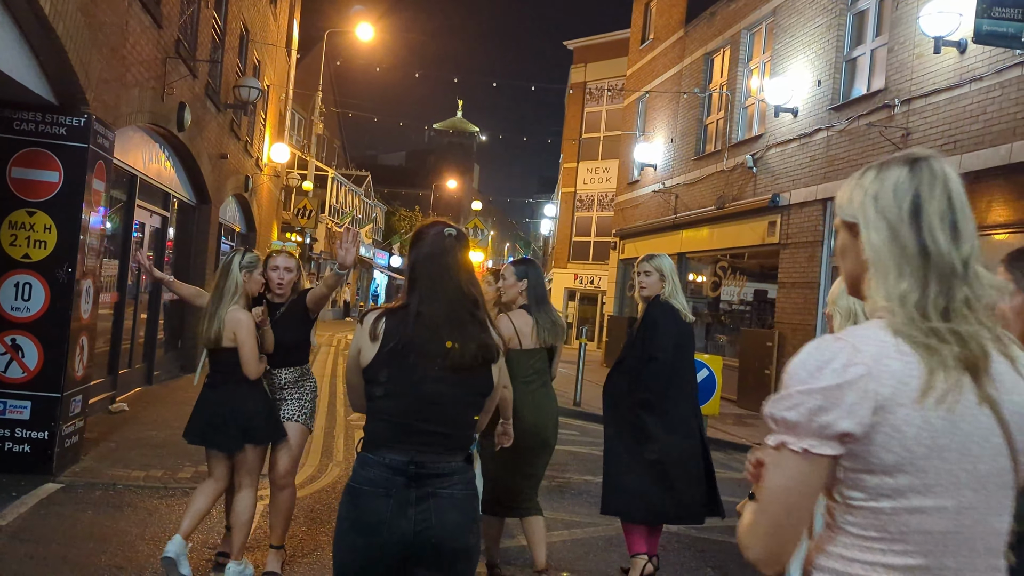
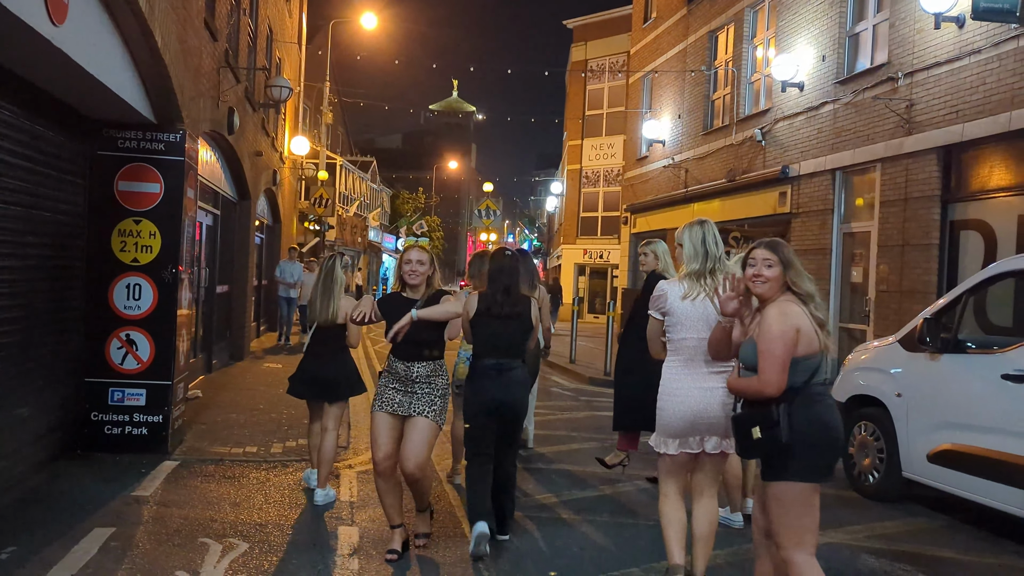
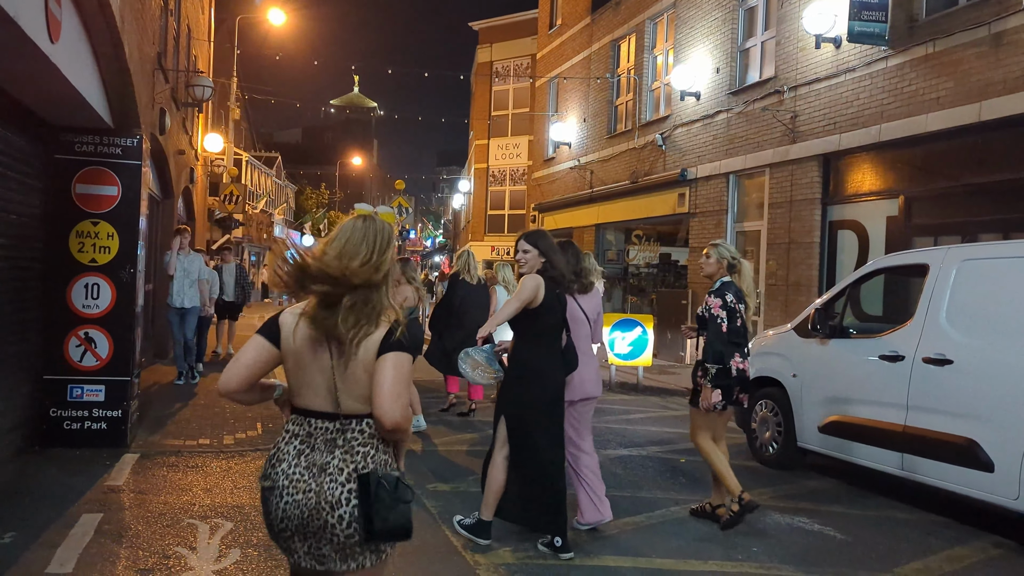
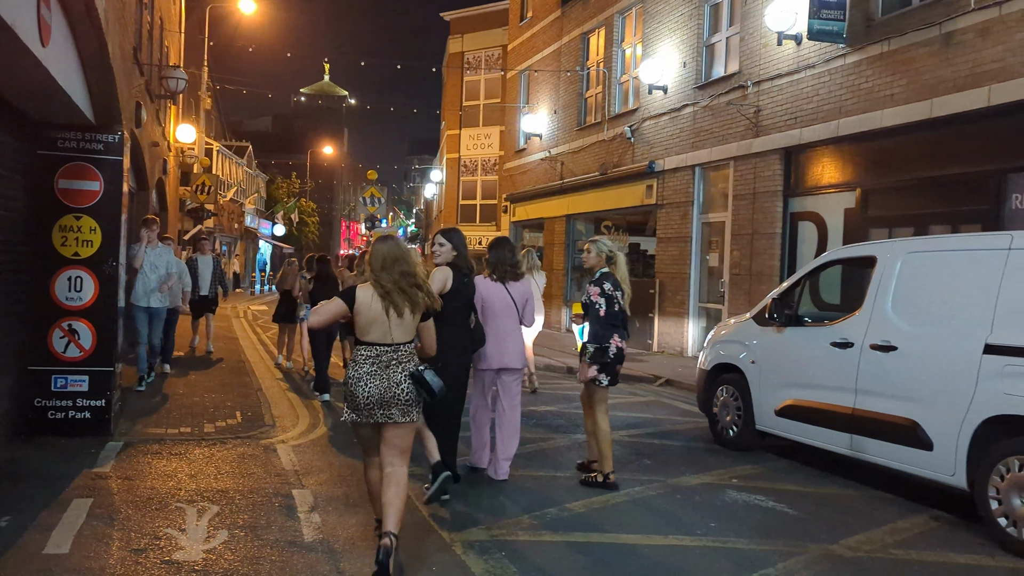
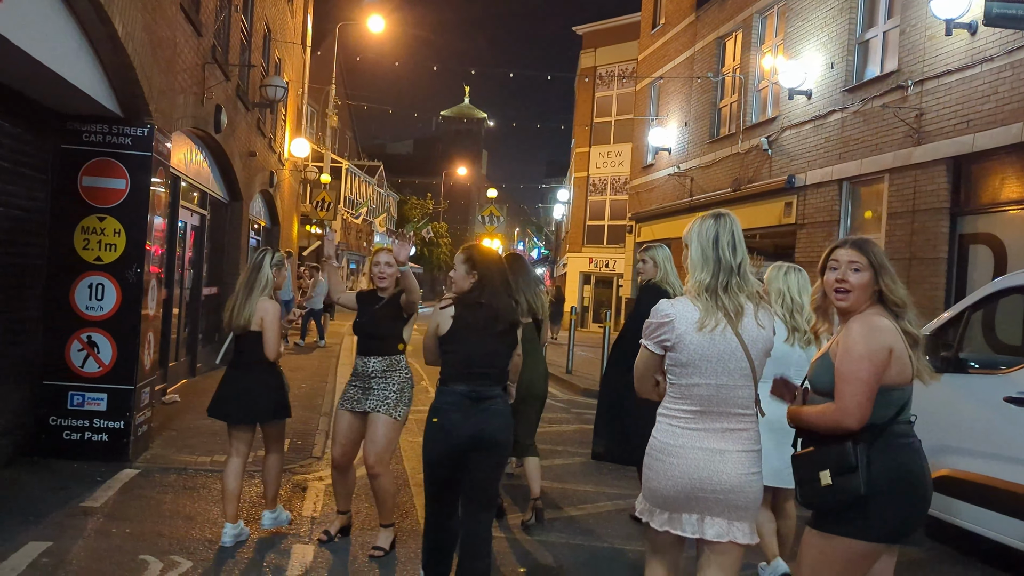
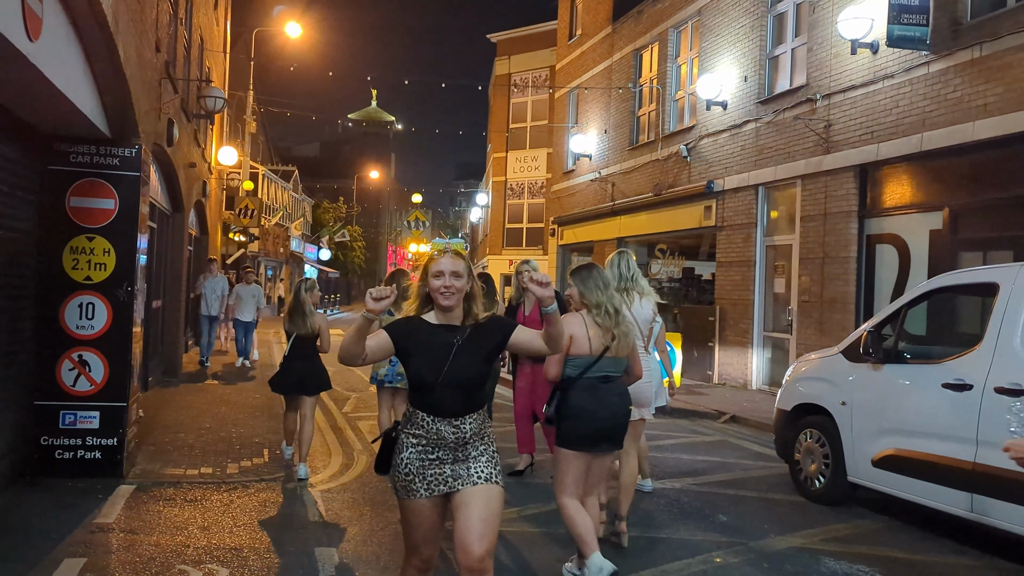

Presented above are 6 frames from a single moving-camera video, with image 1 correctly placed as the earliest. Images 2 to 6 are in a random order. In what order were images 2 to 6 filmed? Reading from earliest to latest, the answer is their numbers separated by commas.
5, 2, 6, 3, 4
